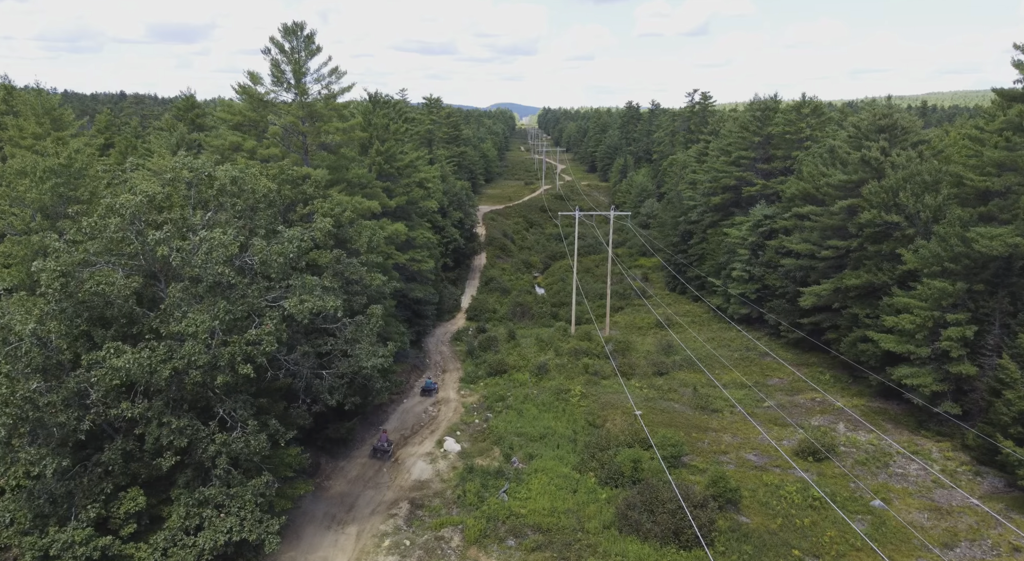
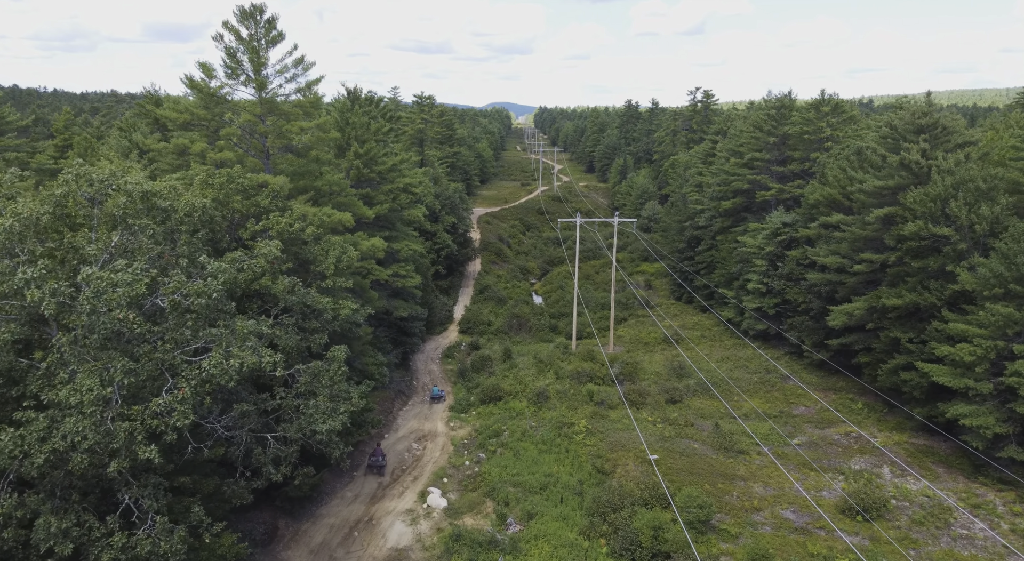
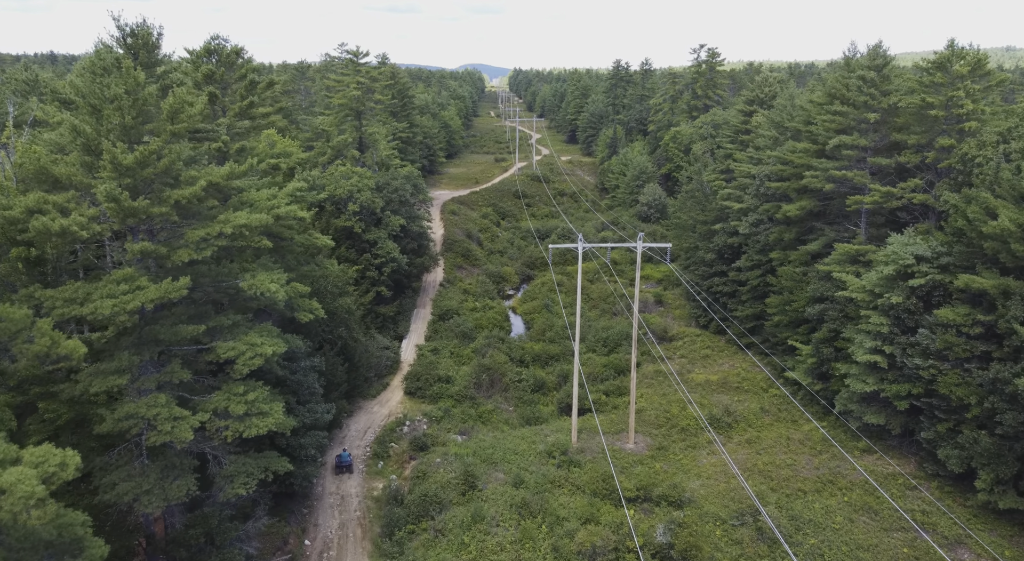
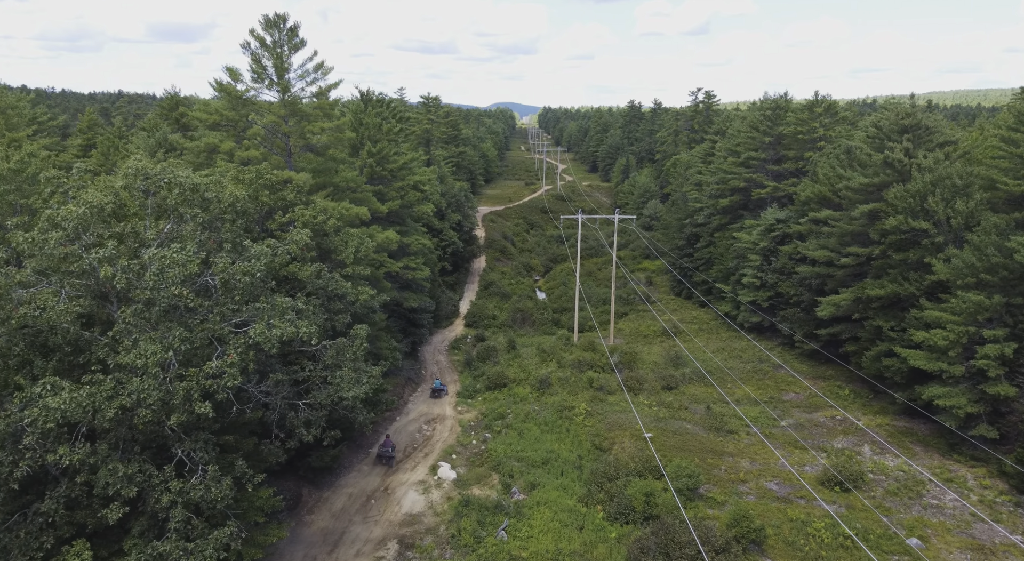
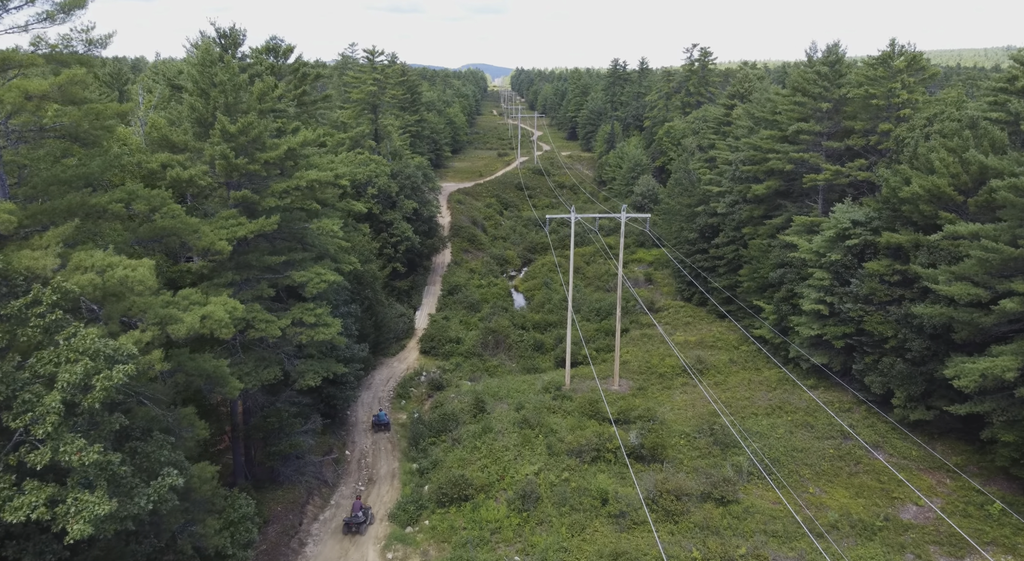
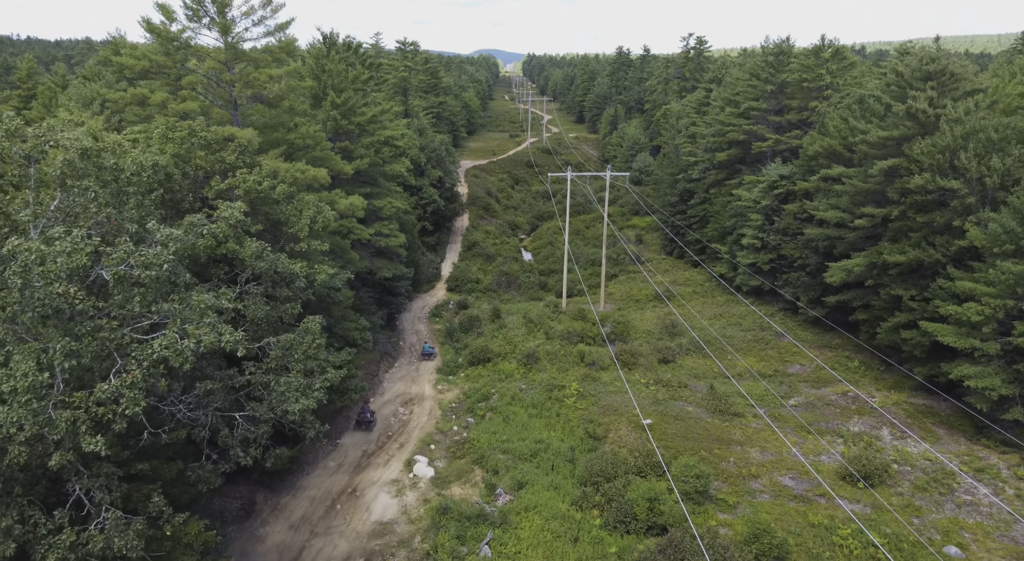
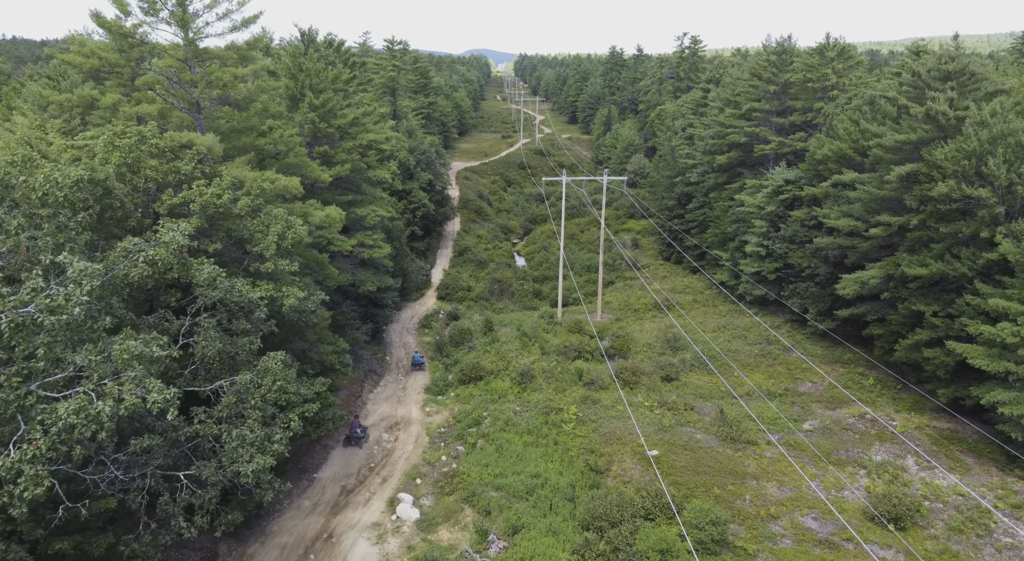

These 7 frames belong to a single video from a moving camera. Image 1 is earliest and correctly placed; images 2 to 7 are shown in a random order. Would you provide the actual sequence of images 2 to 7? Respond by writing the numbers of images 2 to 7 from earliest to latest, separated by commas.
4, 2, 6, 7, 5, 3
